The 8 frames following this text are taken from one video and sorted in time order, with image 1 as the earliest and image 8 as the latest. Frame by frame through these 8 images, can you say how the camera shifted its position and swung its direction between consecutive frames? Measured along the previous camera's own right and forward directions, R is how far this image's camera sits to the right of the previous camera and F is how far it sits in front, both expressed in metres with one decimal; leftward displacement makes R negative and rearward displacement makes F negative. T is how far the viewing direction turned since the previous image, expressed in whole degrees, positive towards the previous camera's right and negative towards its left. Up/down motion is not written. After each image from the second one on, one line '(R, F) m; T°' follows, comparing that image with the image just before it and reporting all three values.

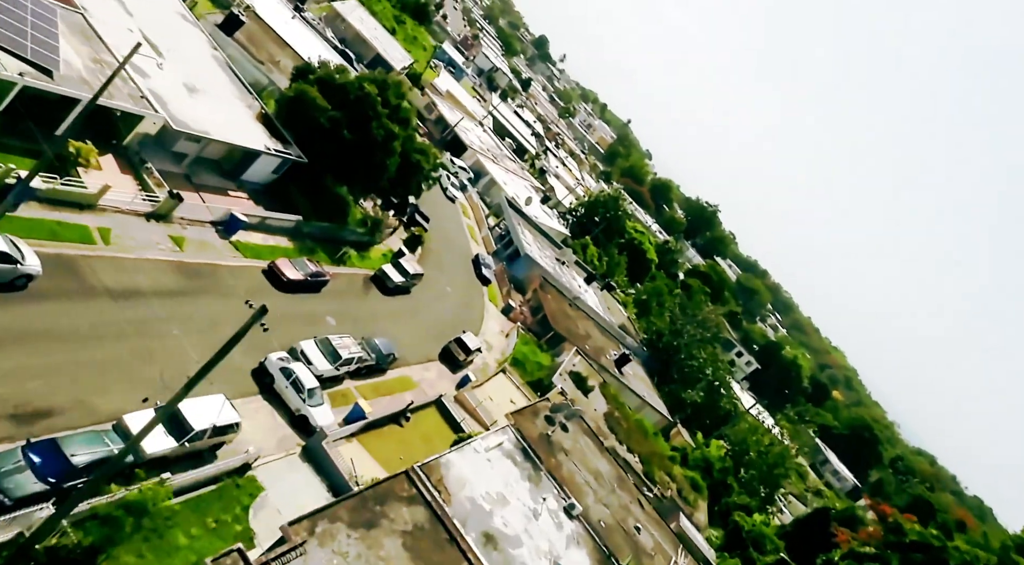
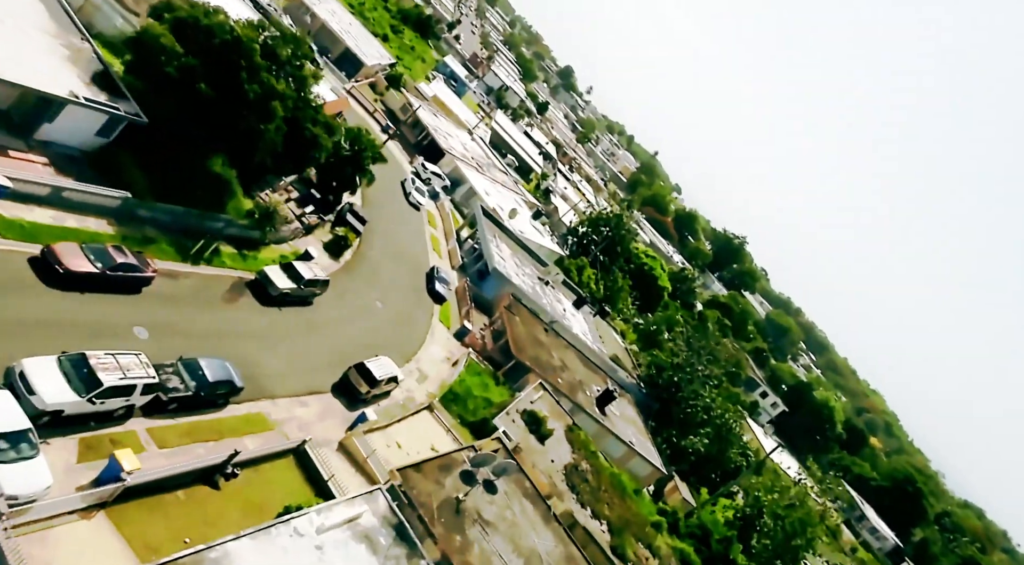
(+5.1, +10.8) m; -2°
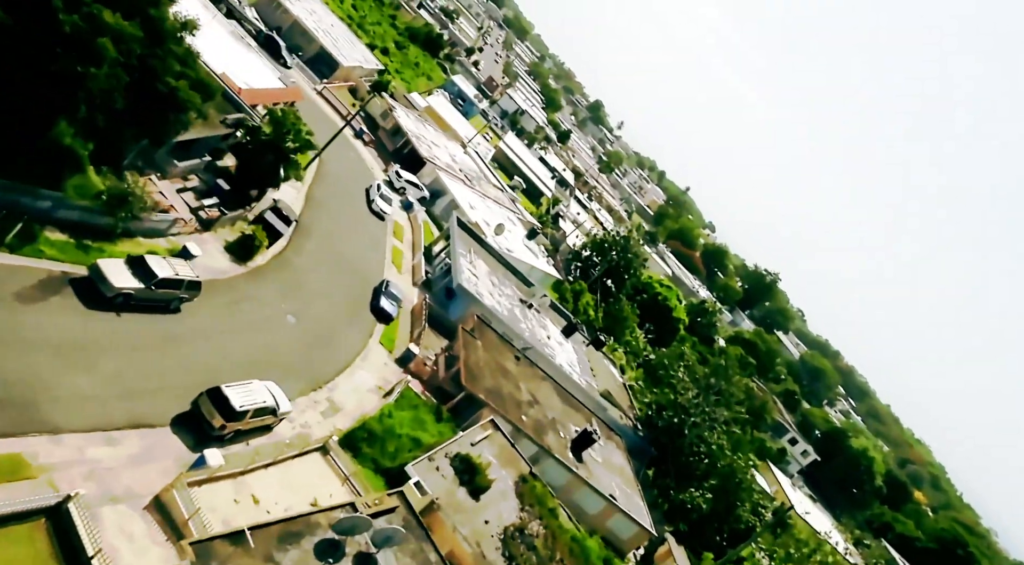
(+4.5, +8.6) m; -3°
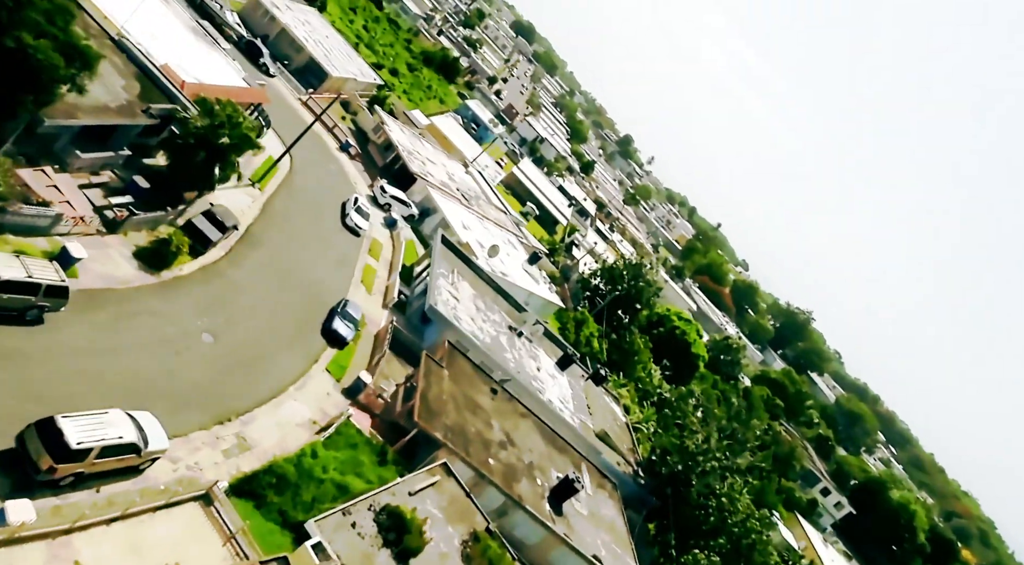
(+3.1, +5.9) m; -3°
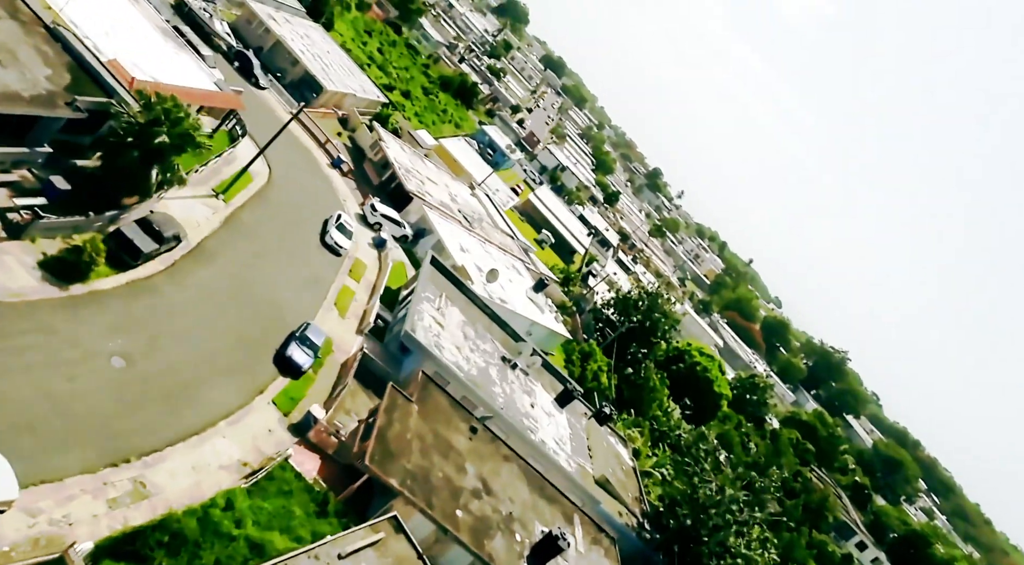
(+2.4, +4.9) m; -2°
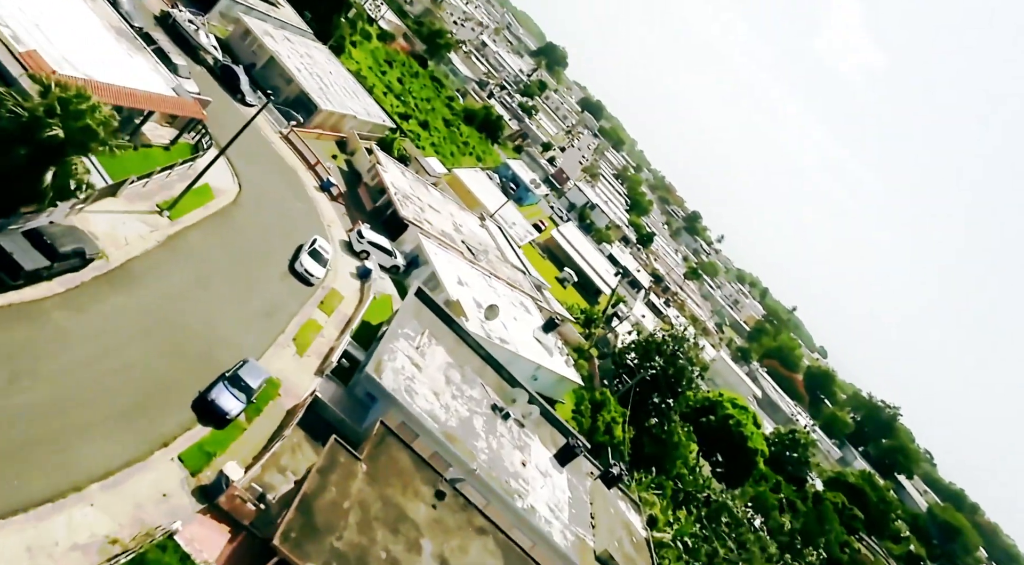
(+2.6, +6.3) m; -3°
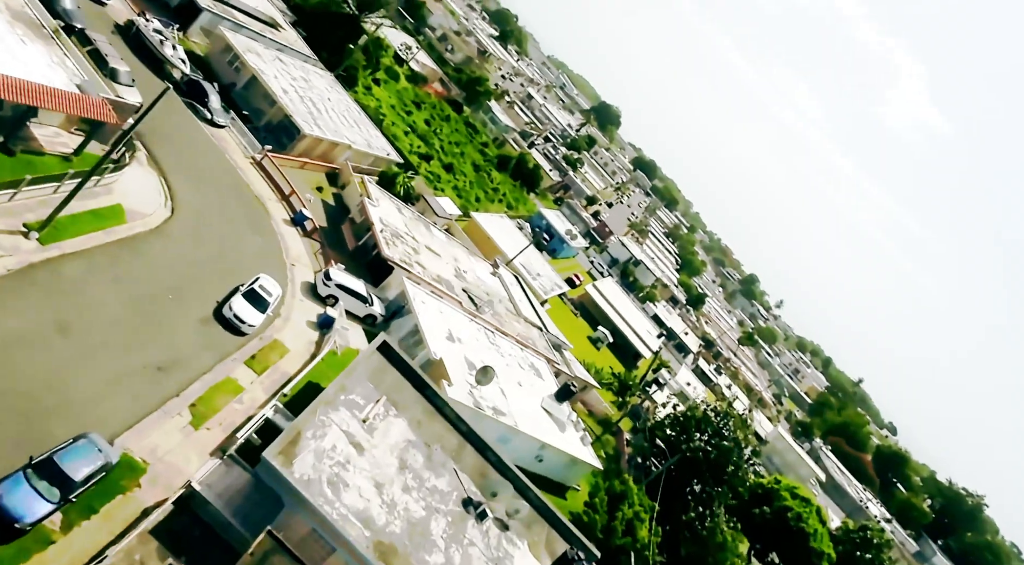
(+3.0, +9.6) m; -4°
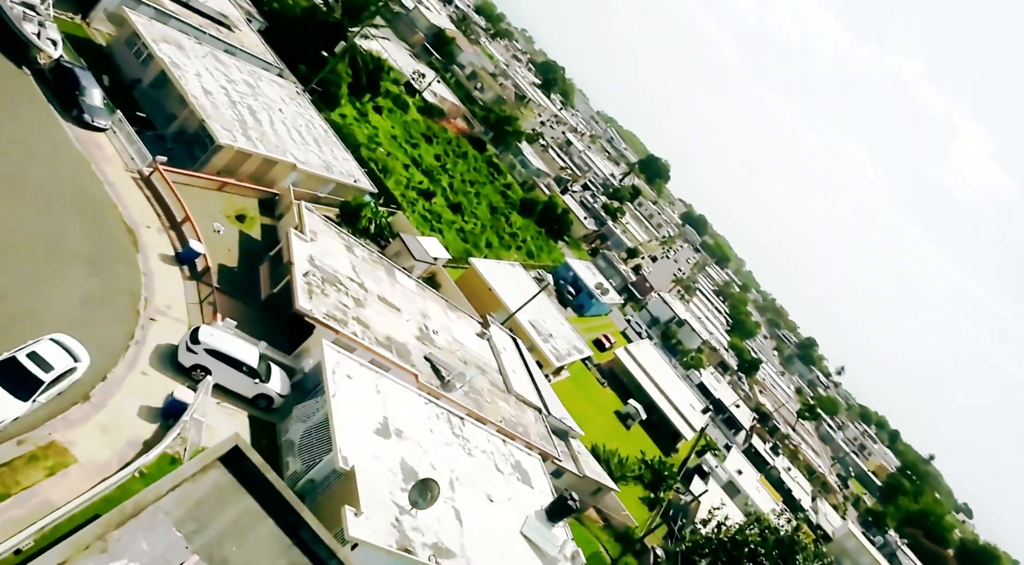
(+3.4, +14.0) m; -4°
